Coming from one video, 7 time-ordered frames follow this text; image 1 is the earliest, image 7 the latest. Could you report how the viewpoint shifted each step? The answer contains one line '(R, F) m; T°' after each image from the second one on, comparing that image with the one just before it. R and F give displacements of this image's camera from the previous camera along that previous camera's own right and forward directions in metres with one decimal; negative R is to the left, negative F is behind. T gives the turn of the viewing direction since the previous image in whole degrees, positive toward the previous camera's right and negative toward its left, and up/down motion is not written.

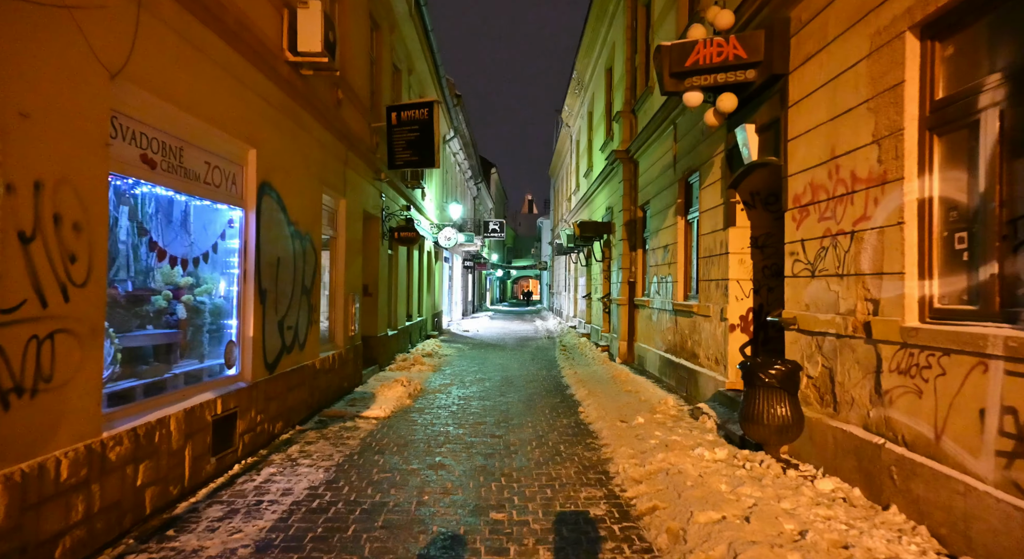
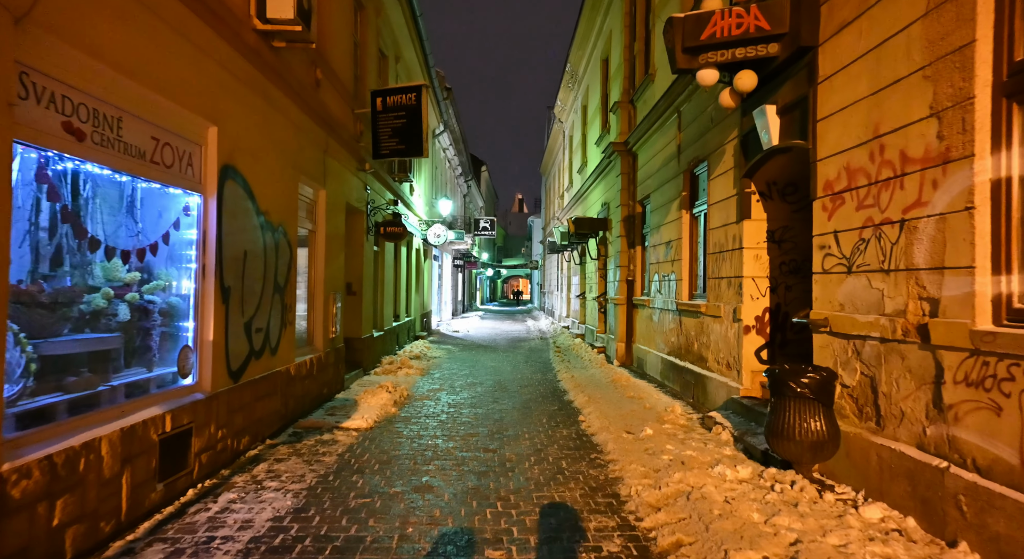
(-0.1, +0.7) m; +1°
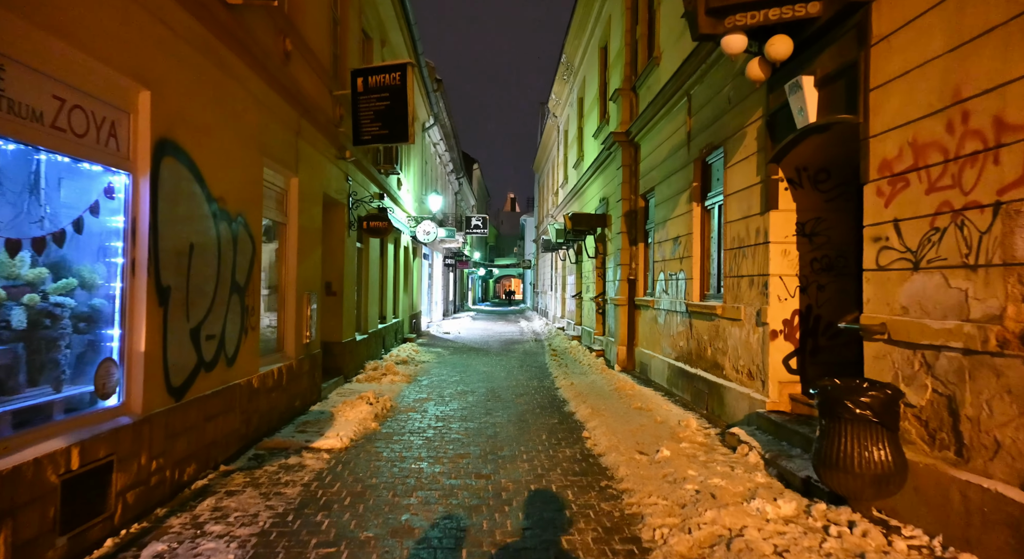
(0.0, +0.9) m; +1°
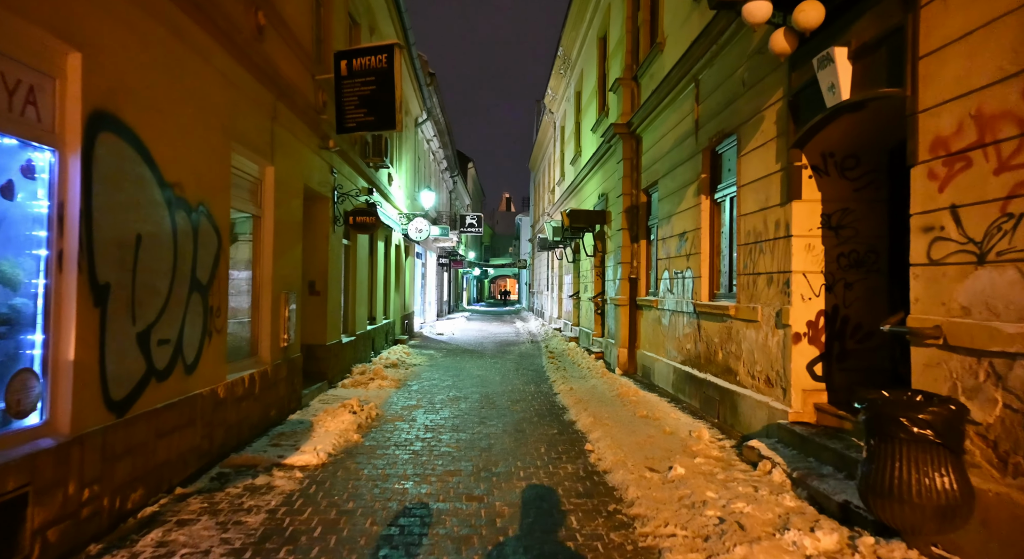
(0.0, +0.6) m; 0°
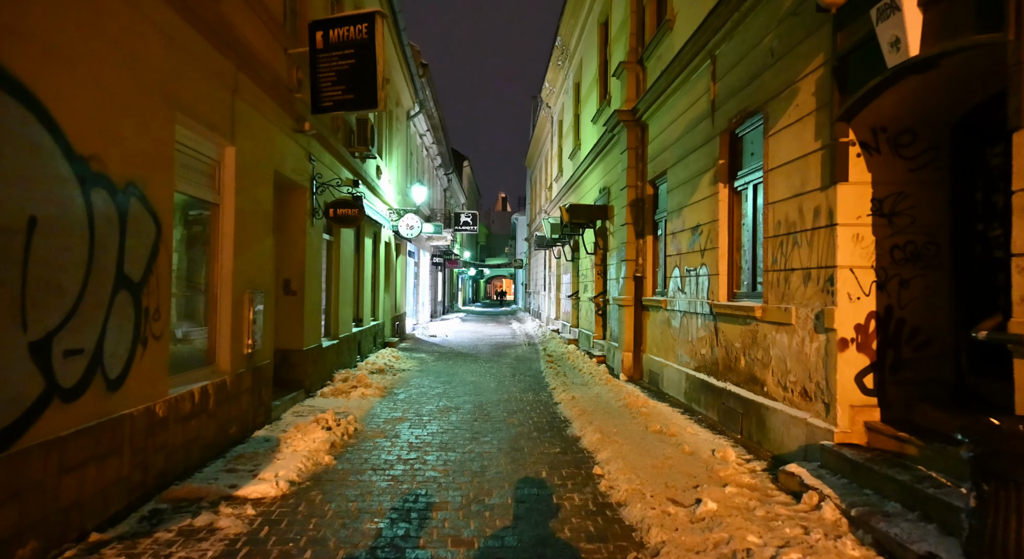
(0.0, +0.9) m; 0°
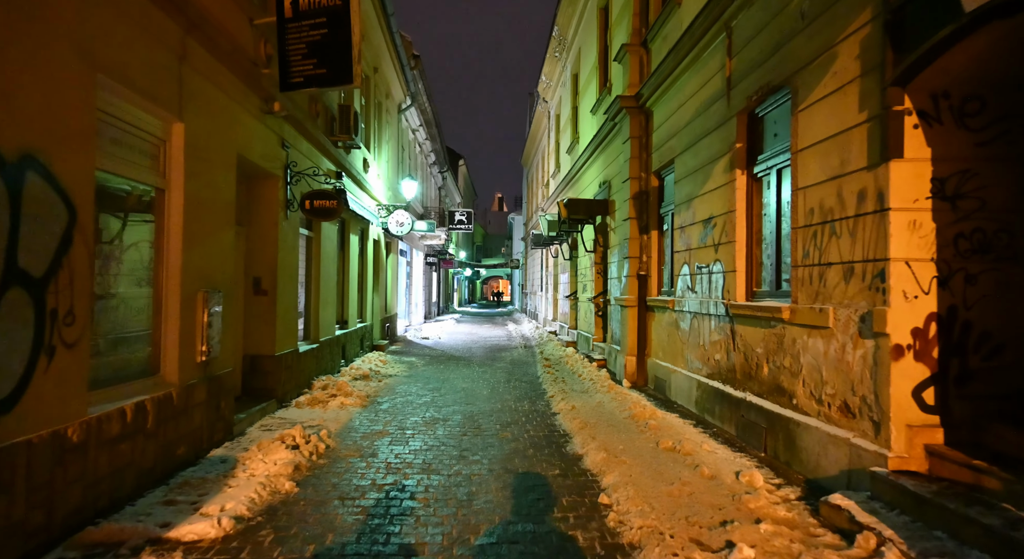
(0.0, +0.8) m; 0°
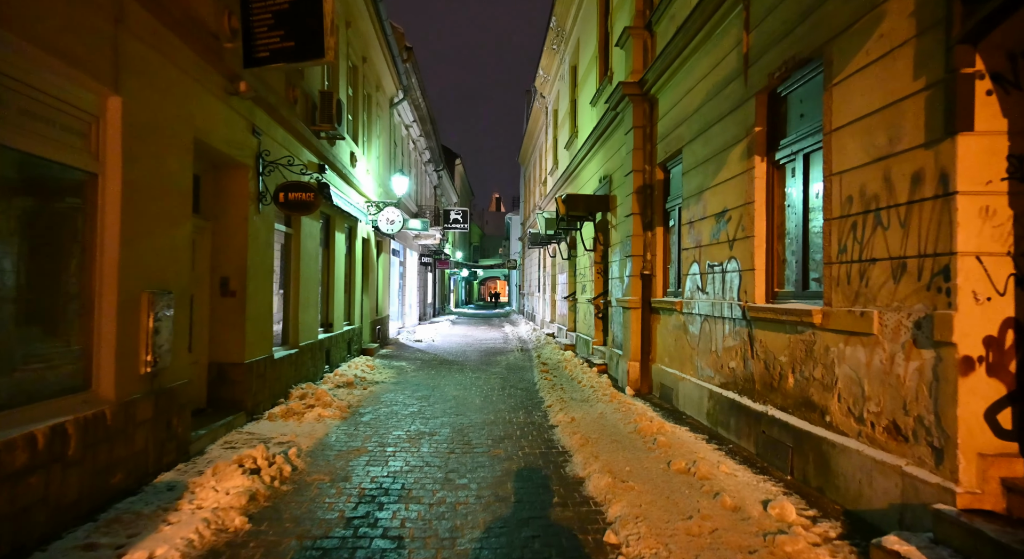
(0.0, +0.7) m; 0°
